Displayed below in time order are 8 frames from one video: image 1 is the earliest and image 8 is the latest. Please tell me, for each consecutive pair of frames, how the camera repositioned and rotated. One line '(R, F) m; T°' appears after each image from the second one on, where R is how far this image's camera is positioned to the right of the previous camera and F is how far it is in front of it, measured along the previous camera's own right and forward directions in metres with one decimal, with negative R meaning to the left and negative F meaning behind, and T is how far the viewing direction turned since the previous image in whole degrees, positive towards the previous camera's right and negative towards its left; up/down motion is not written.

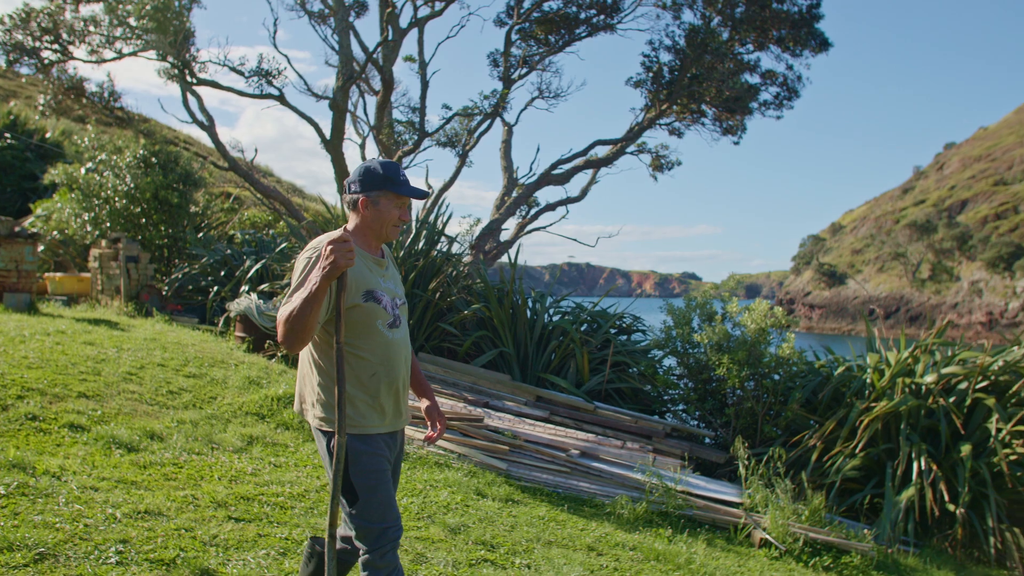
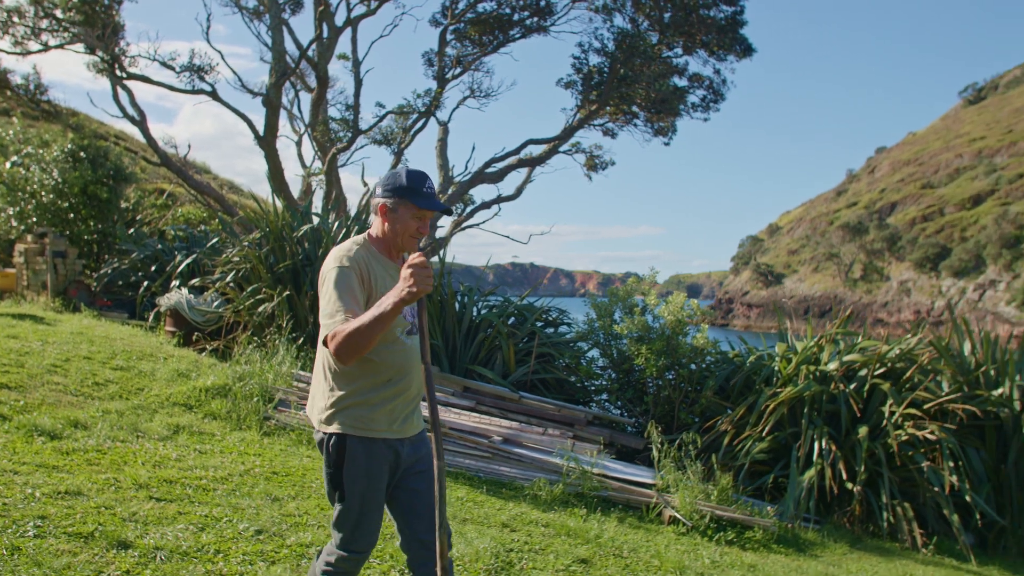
(+0.2, -0.2) m; +4°
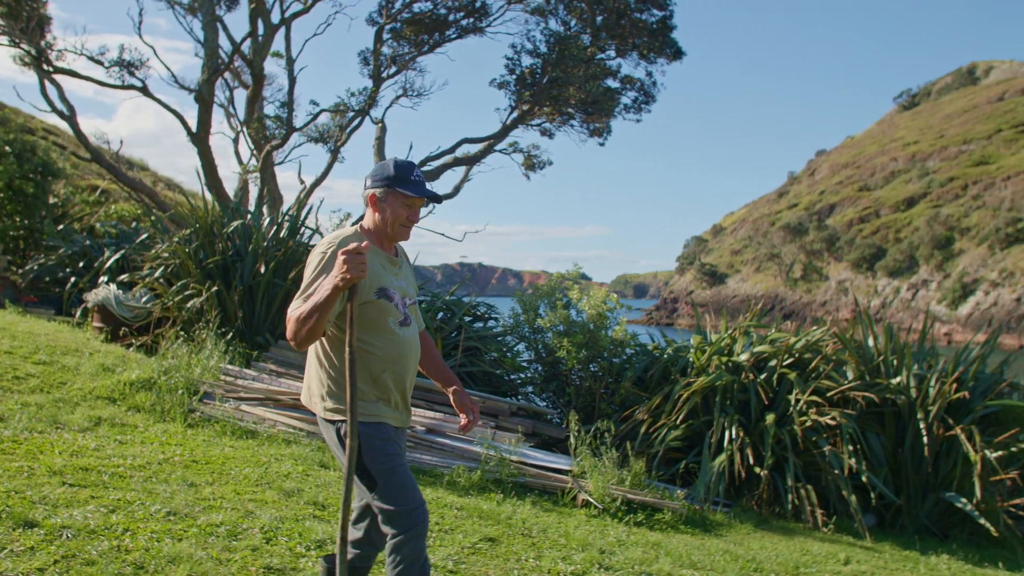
(+0.2, -0.2) m; +3°
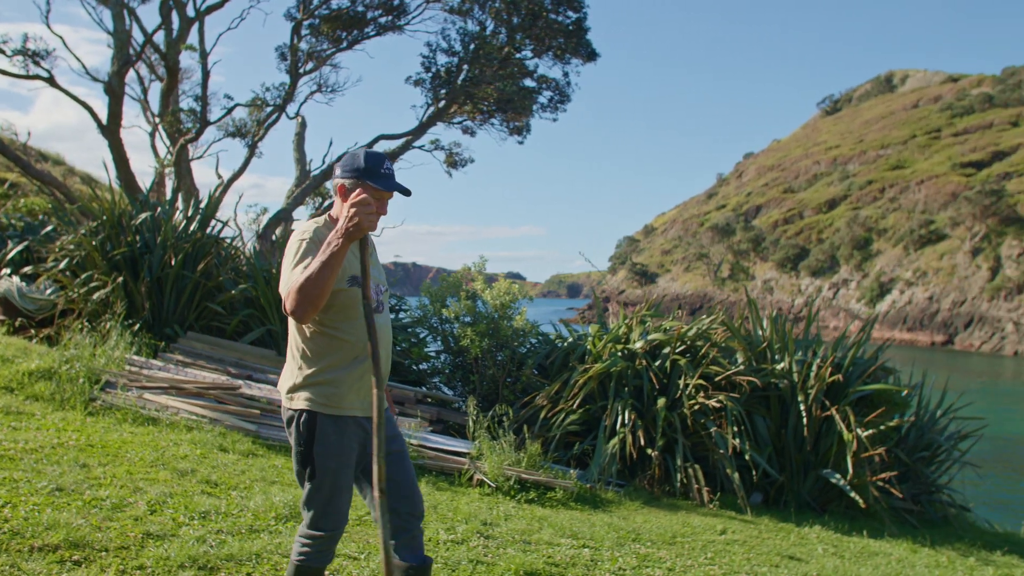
(+0.3, -0.3) m; +4°
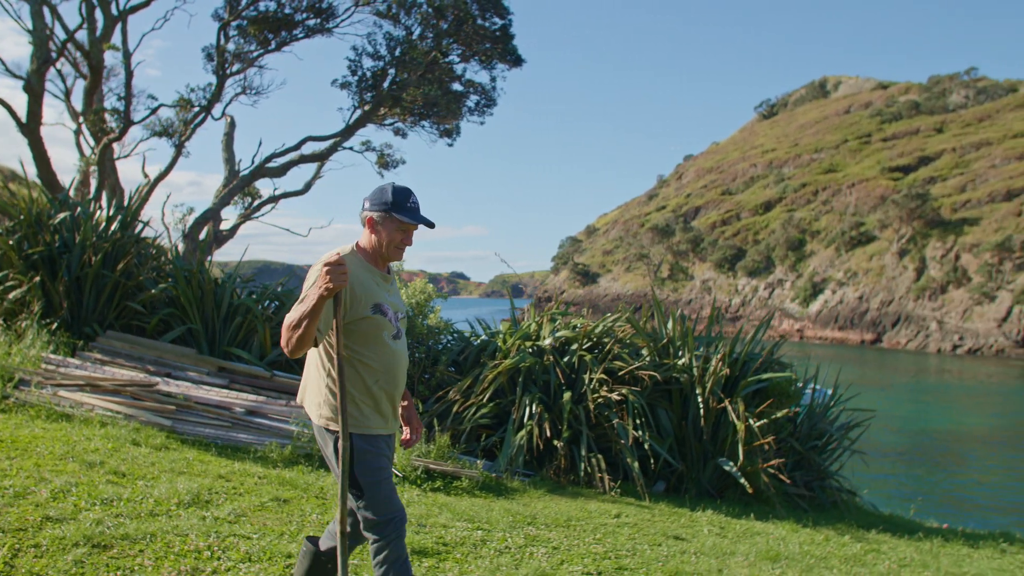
(+0.3, -0.3) m; +4°
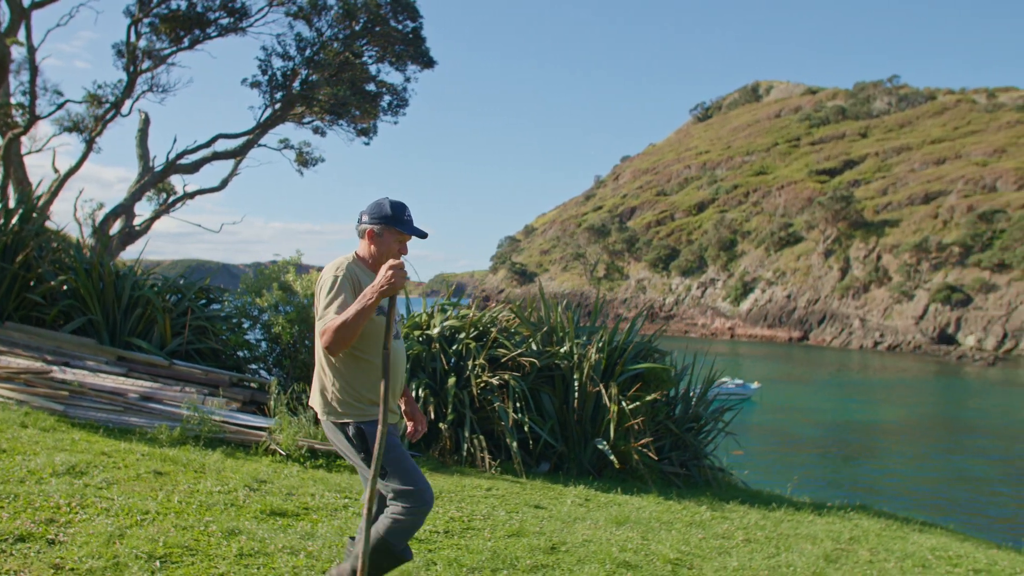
(+0.5, -0.5) m; +4°
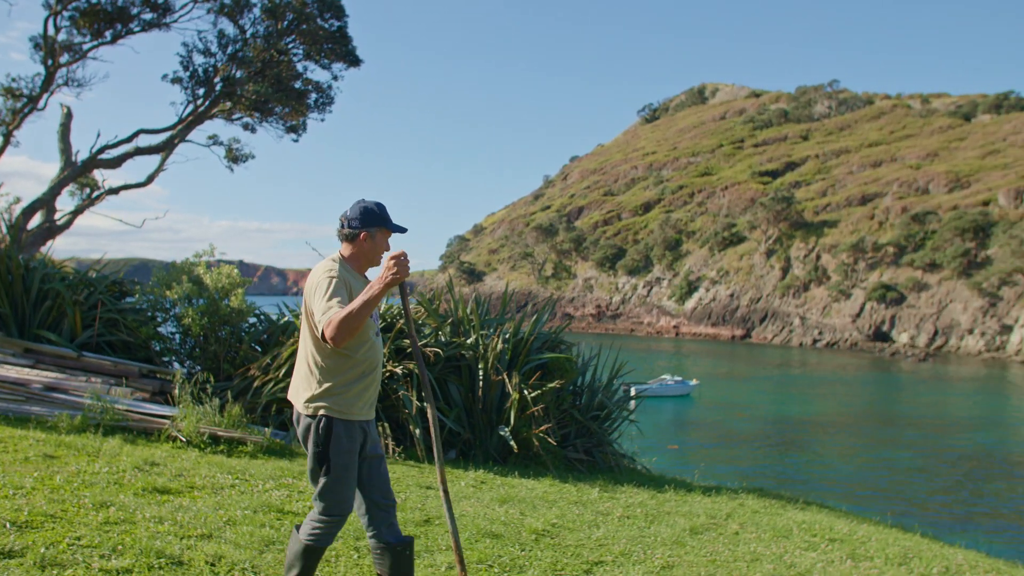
(+0.5, -0.3) m; +3°
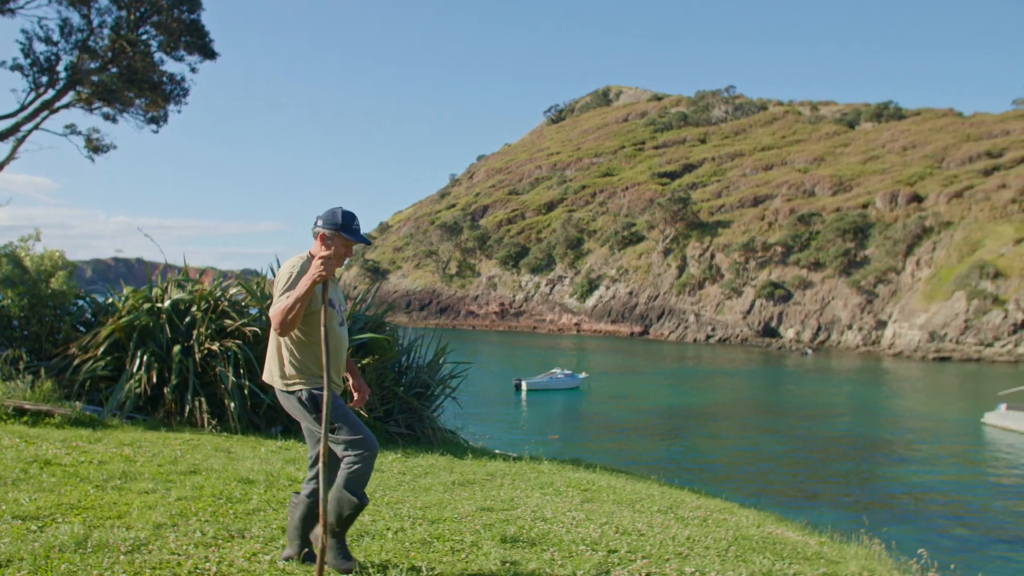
(+1.0, -0.8) m; +6°
